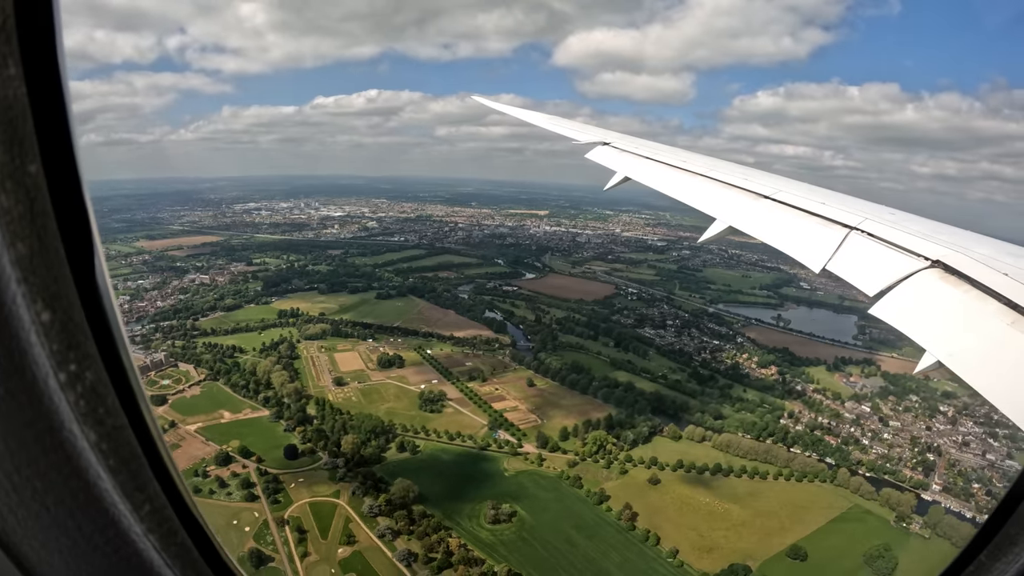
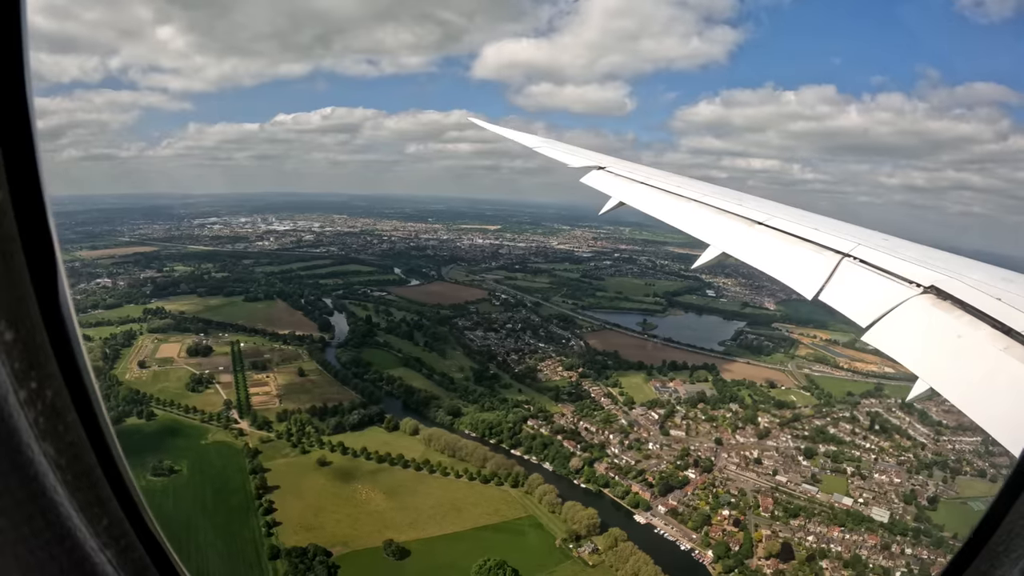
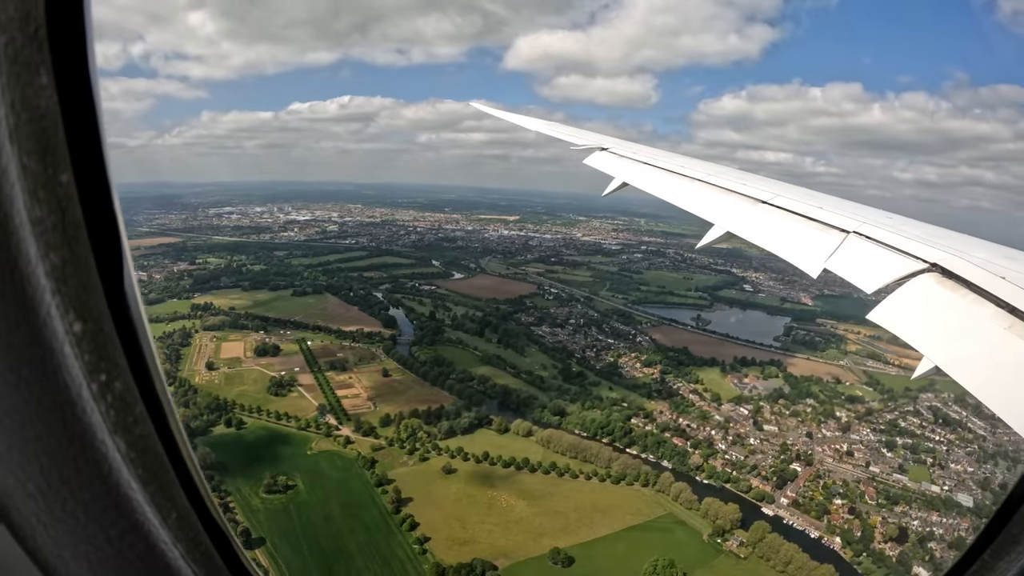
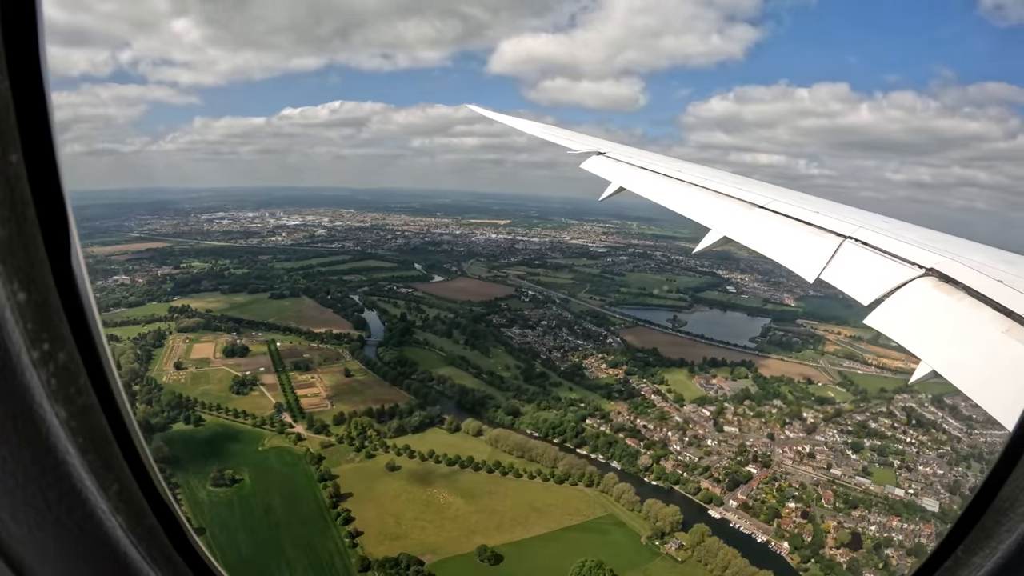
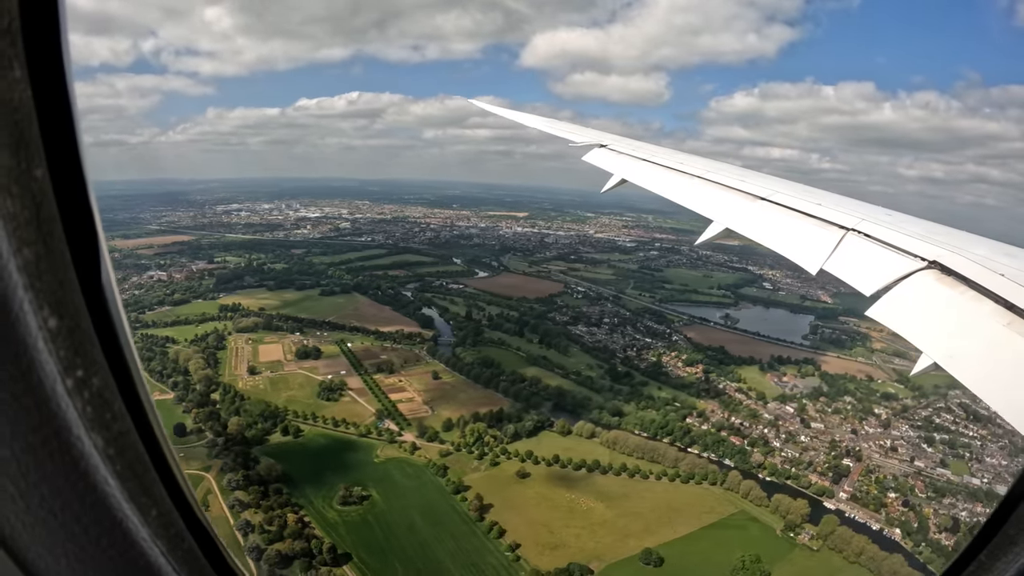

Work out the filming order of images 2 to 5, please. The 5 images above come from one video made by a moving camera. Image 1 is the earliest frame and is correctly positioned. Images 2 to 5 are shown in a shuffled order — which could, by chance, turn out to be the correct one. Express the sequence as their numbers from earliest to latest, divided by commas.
5, 3, 4, 2
